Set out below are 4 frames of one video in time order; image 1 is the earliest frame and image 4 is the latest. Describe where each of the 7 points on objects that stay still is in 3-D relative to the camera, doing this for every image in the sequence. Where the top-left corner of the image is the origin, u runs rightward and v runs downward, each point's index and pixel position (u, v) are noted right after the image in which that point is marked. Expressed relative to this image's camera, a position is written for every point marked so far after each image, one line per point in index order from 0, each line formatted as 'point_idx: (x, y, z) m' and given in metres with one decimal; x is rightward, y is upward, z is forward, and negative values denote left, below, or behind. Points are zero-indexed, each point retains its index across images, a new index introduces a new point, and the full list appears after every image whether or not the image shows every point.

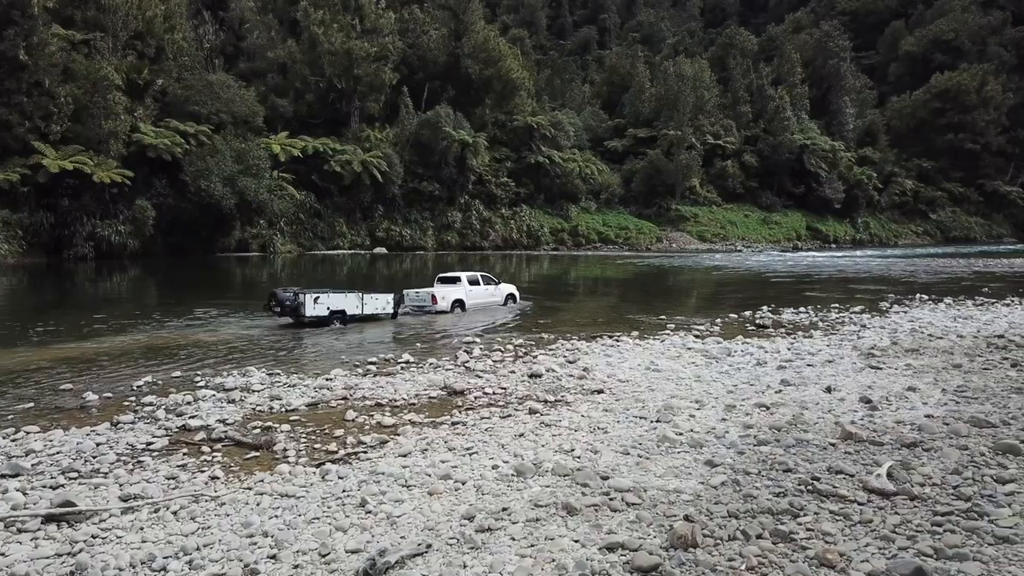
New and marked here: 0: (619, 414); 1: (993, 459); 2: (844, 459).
0: (+1.0, -1.2, +8.0) m
1: (+3.5, -1.3, +6.2) m
2: (+2.4, -1.3, +6.2) m
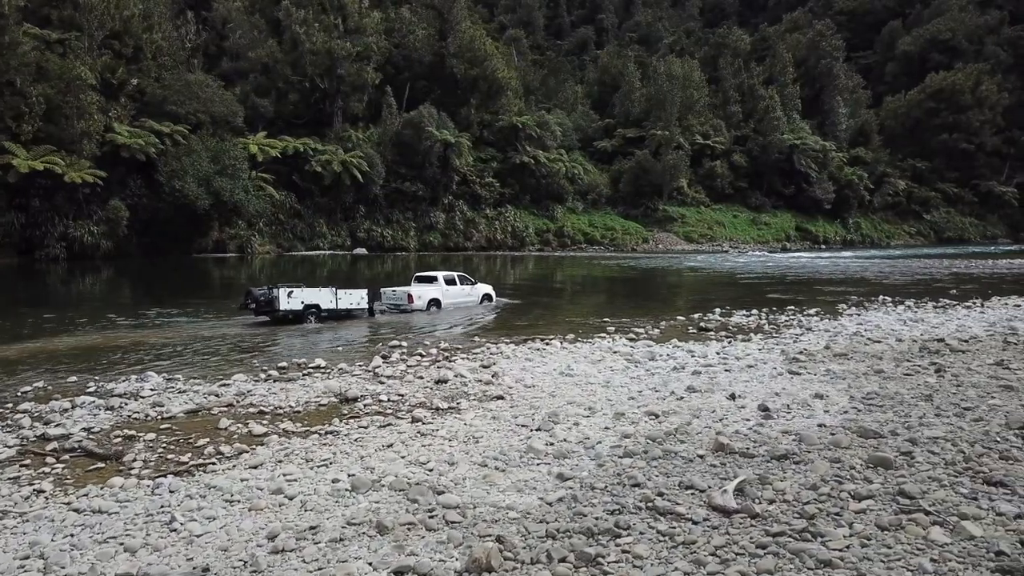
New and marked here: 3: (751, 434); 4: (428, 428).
0: (-0.1, -1.2, +7.7) m
1: (+2.4, -1.3, +5.9) m
2: (+1.3, -1.3, +5.8) m
3: (+2.0, -1.2, +7.0) m
4: (-0.8, -1.3, +7.5) m
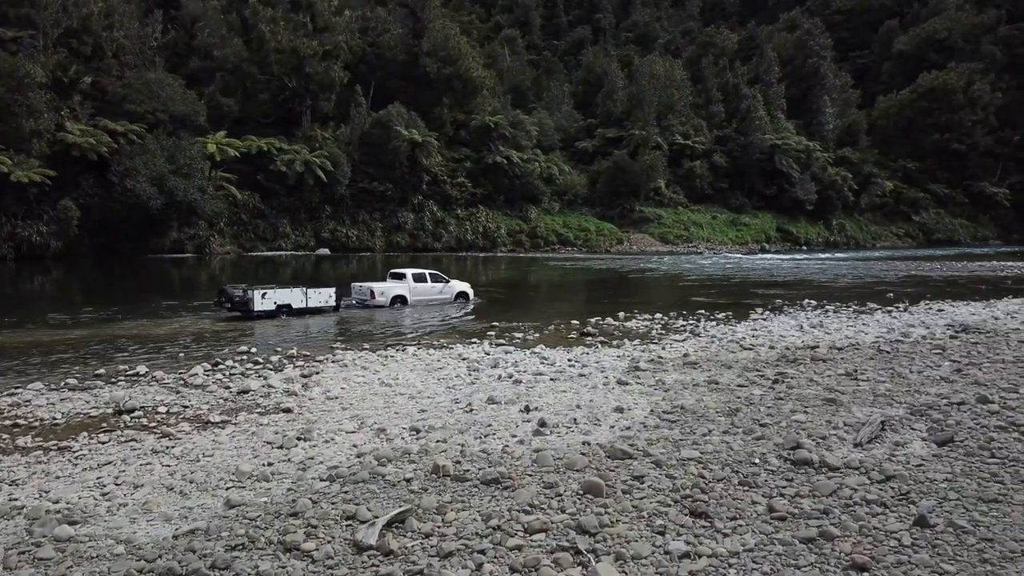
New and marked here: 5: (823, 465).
0: (-2.2, -1.3, +7.1) m
1: (+0.3, -1.3, +5.3) m
2: (-0.8, -1.3, +5.3) m
3: (-0.1, -1.2, +6.4) m
4: (-2.8, -1.3, +7.0) m
5: (+2.2, -1.3, +6.1) m
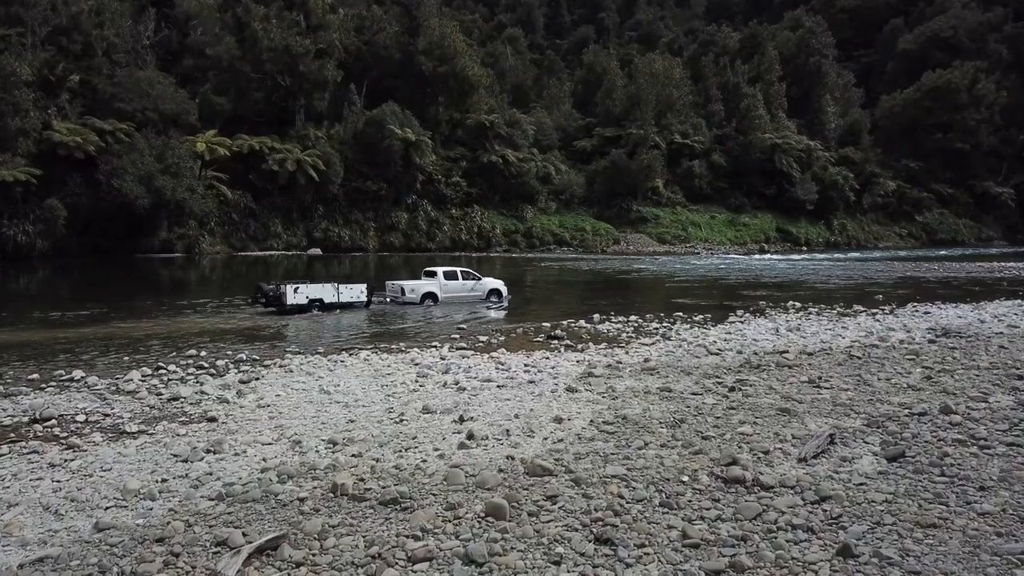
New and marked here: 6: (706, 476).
0: (-2.8, -1.3, +6.7) m
1: (-0.3, -1.4, +4.9) m
2: (-1.4, -1.4, +4.9) m
3: (-0.7, -1.3, +6.0) m
4: (-3.4, -1.3, +6.6) m
5: (+1.6, -1.3, +5.6) m
6: (+1.3, -1.3, +5.8) m
